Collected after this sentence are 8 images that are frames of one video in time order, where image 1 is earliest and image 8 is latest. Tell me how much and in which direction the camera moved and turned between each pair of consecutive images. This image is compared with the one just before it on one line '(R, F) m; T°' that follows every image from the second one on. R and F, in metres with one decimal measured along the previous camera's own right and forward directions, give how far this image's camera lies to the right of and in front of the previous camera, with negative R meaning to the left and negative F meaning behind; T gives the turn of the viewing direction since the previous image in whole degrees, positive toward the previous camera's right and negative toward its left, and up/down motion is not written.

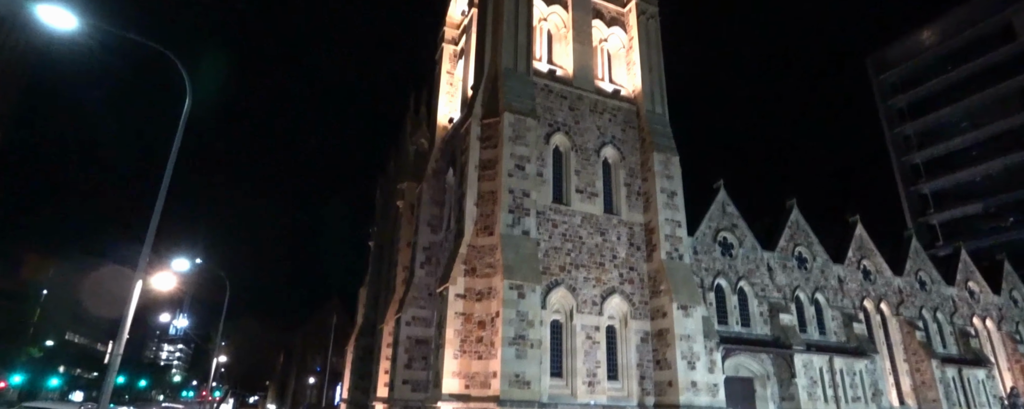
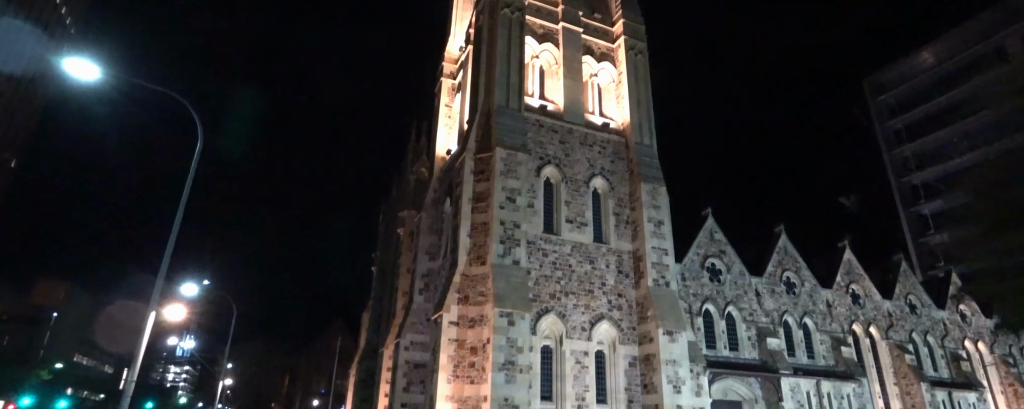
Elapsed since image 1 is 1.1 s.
(+0.5, -0.9) m; -1°
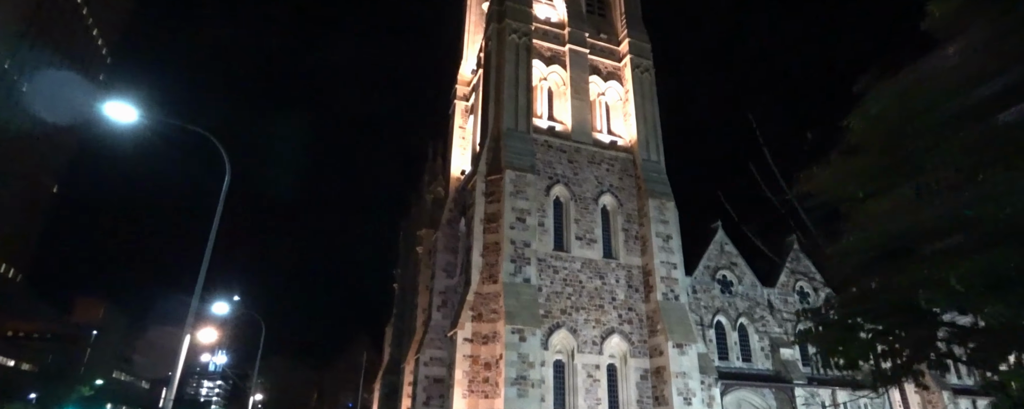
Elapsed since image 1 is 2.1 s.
(+0.5, -0.7) m; -2°
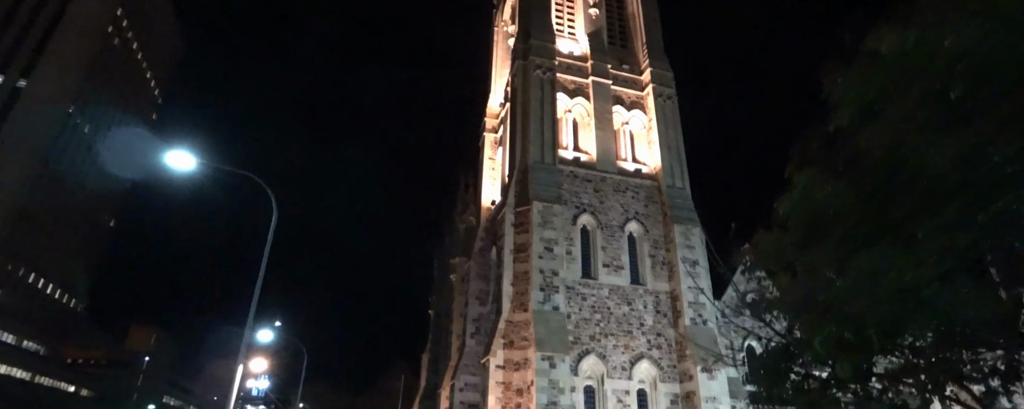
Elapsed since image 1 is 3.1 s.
(+0.2, -0.8) m; -3°
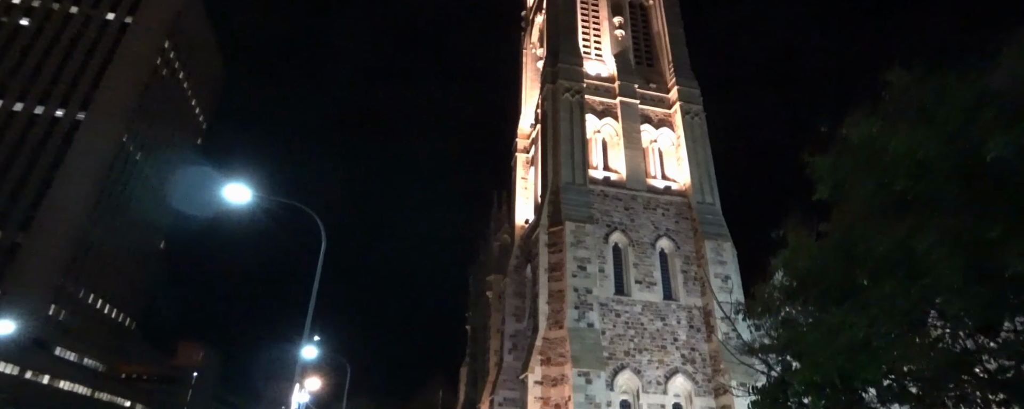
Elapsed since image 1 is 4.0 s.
(-0.1, -0.8) m; -3°
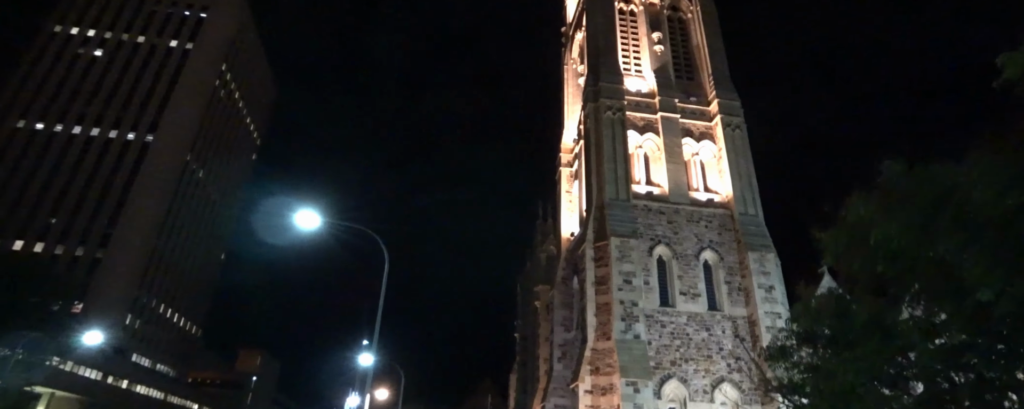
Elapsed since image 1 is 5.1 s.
(-0.2, -1.2) m; -4°
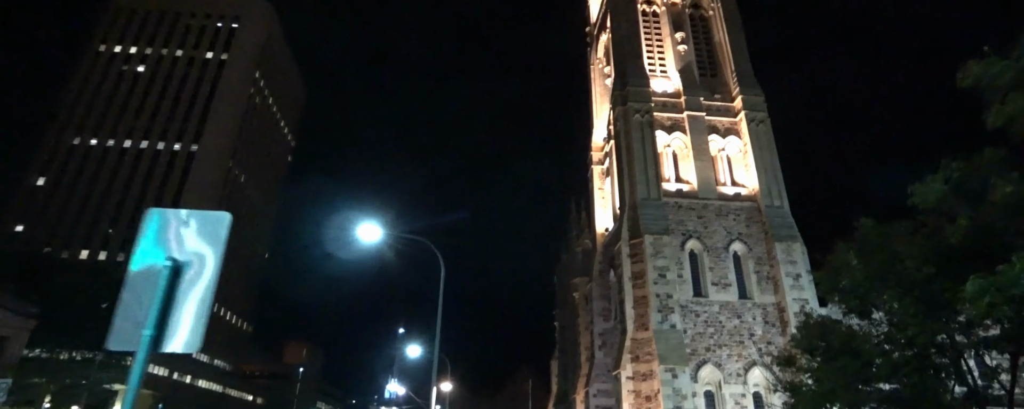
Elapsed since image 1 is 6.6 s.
(-0.5, -1.9) m; -3°
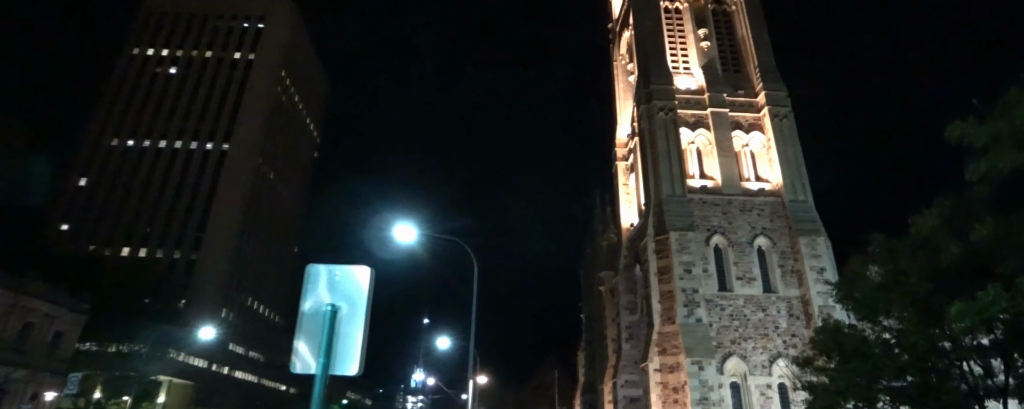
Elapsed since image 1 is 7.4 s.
(-0.3, -0.9) m; -2°
